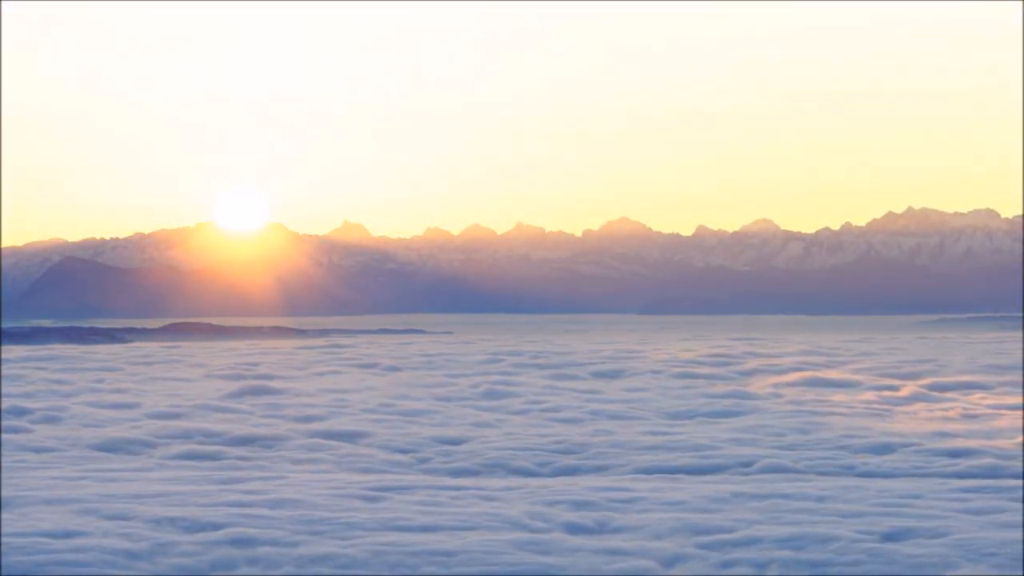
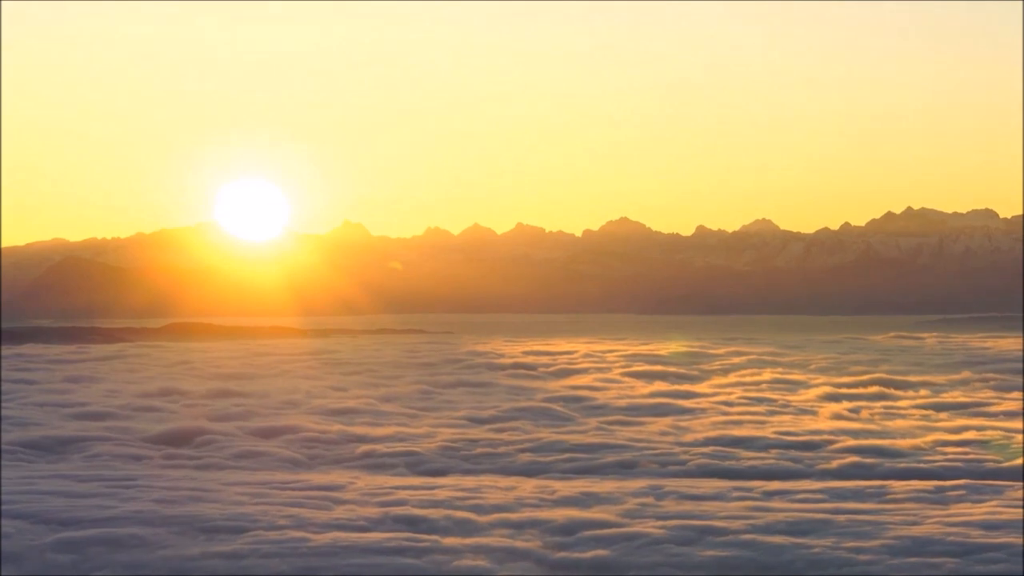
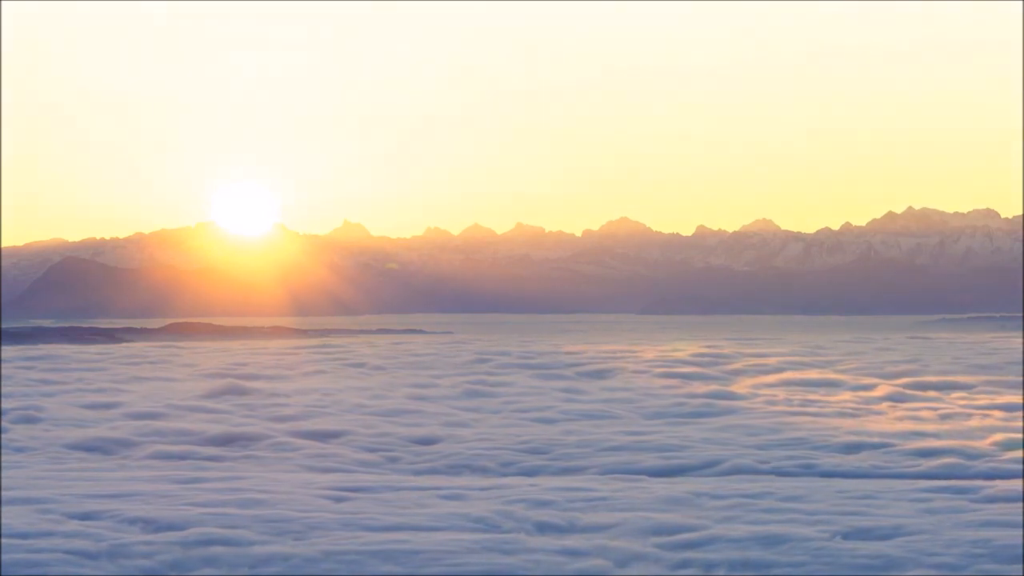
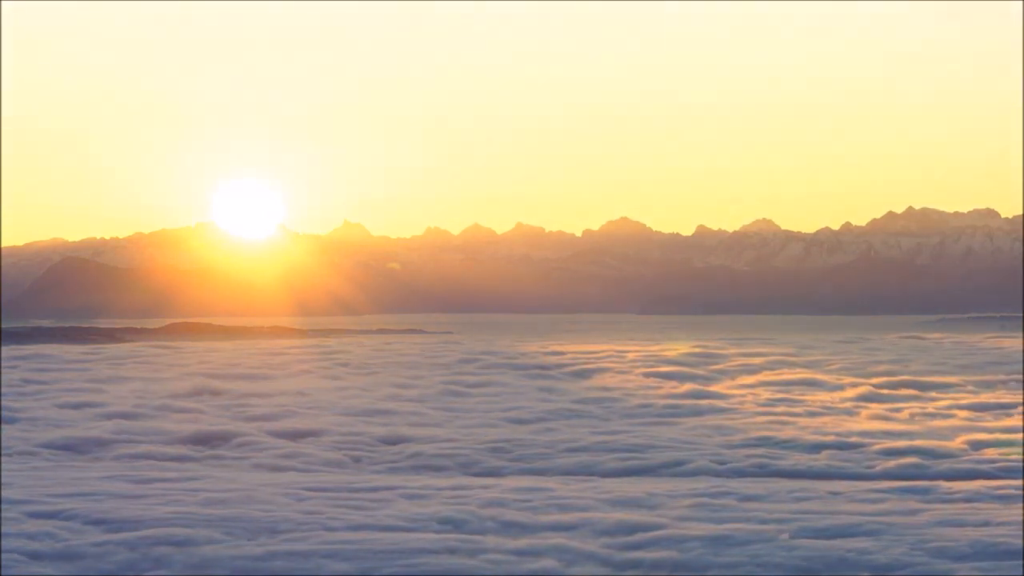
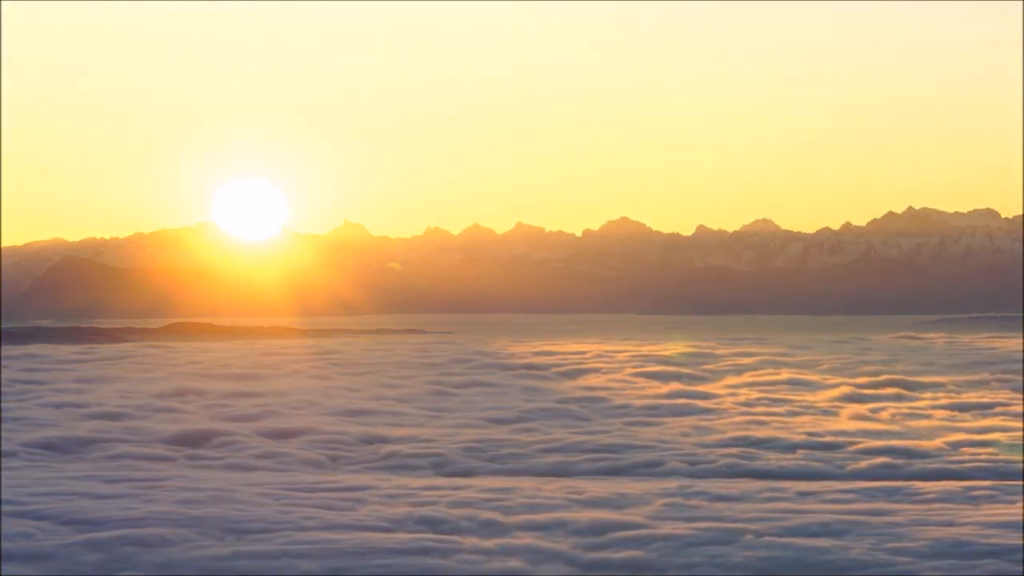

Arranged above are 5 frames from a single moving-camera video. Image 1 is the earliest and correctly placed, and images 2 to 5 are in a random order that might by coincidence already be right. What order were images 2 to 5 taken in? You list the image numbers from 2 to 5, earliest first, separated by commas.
3, 4, 5, 2
